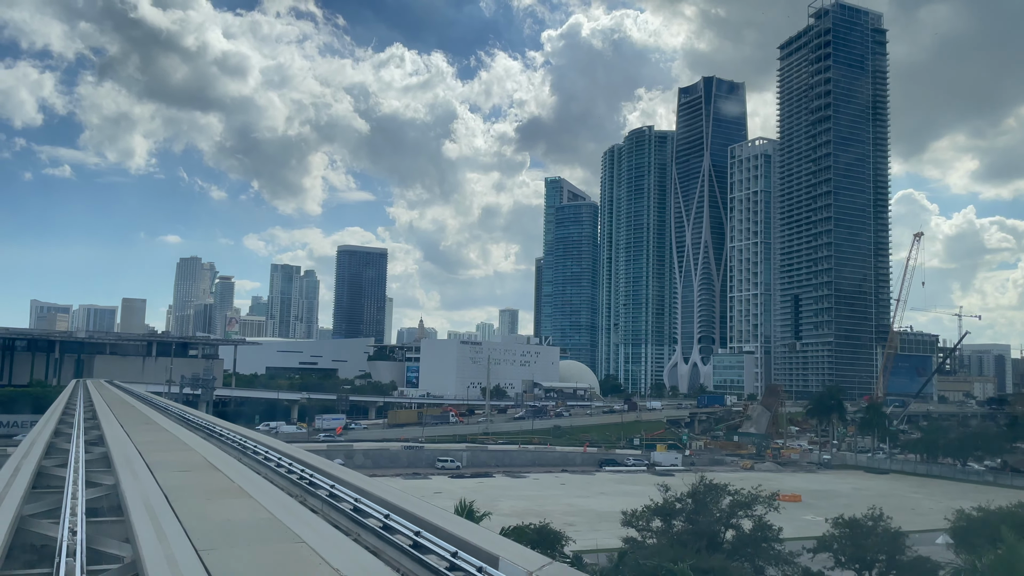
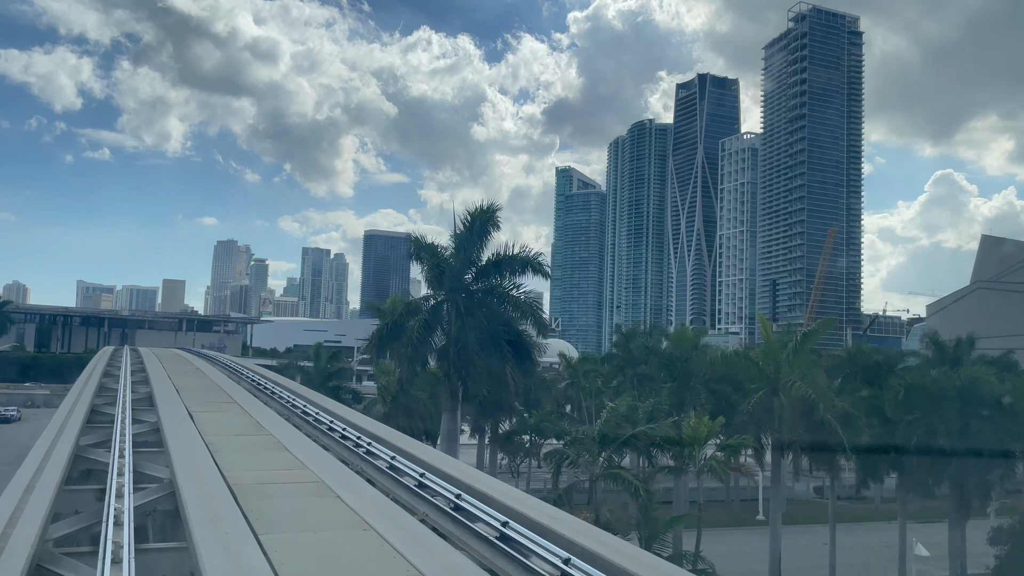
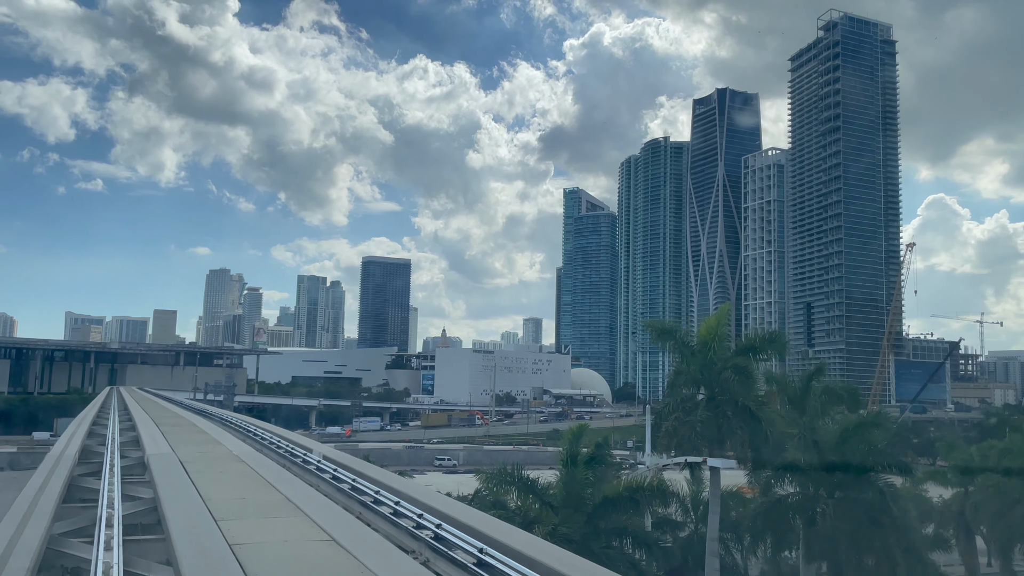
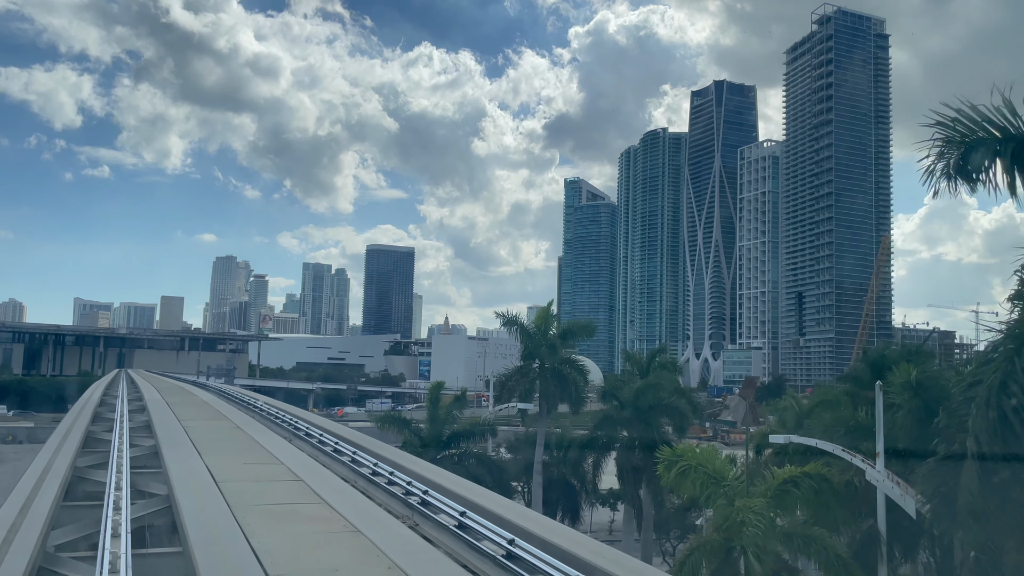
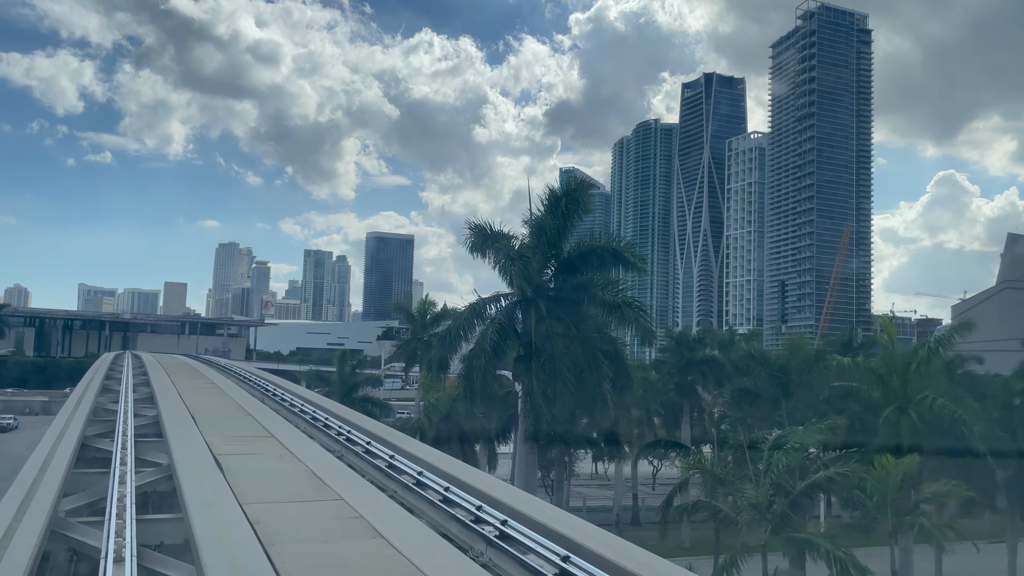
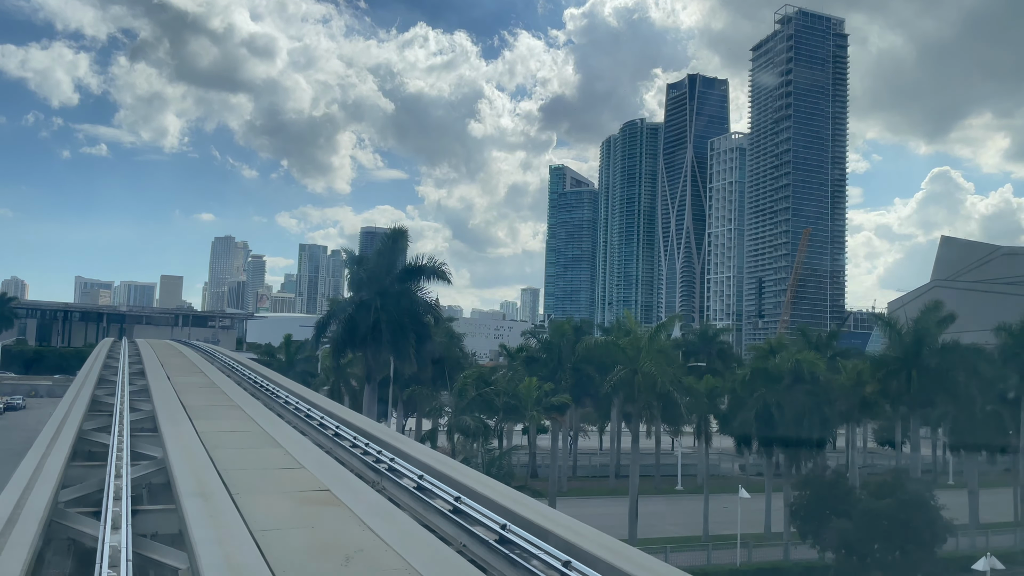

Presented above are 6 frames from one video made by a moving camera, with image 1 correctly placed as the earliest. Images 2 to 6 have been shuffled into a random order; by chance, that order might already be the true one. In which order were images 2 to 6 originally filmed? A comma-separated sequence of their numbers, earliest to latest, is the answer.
3, 4, 5, 2, 6
